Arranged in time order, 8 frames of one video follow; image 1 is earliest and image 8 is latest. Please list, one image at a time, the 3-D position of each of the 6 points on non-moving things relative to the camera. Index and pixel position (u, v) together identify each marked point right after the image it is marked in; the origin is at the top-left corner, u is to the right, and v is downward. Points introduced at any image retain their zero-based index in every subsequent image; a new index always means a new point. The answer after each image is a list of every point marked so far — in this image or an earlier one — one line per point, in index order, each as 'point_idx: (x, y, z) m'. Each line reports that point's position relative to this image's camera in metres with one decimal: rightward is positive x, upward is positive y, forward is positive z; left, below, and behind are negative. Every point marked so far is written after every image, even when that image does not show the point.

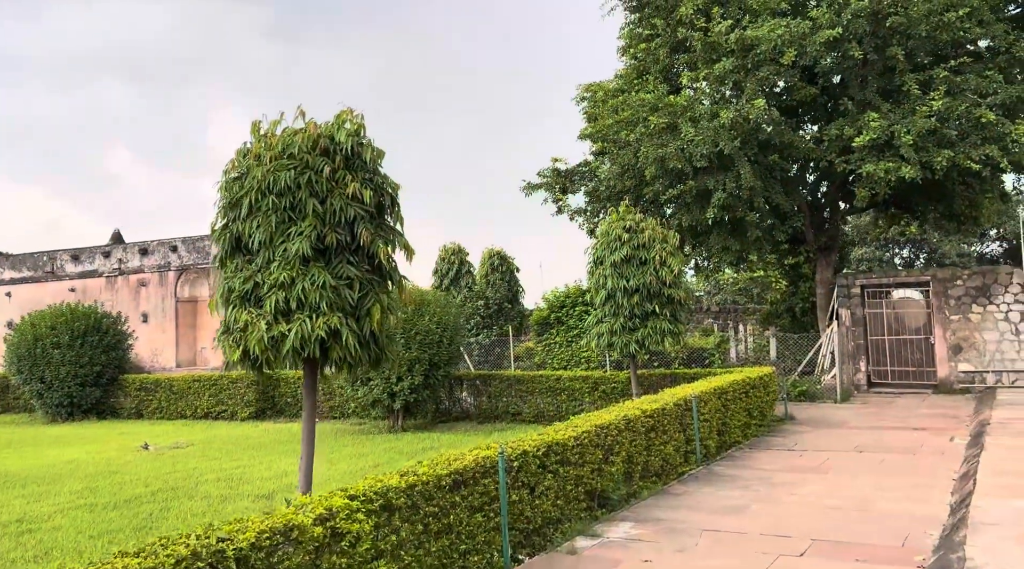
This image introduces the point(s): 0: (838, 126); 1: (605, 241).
0: (+5.6, +2.7, +14.8) m
1: (+1.3, +0.6, +12.2) m
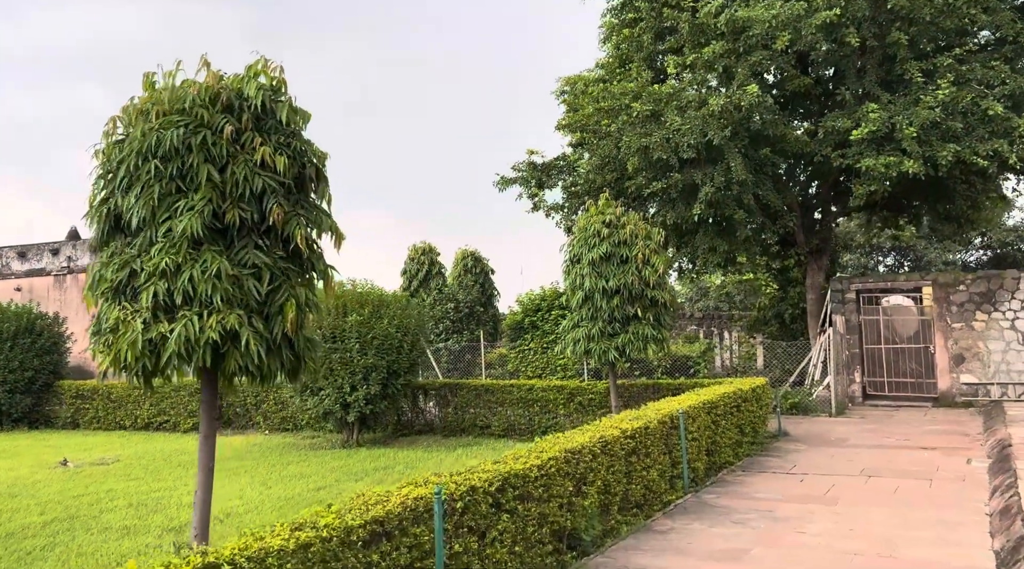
0: (+5.2, +2.7, +13.7) m
1: (+0.9, +0.6, +11.0) m
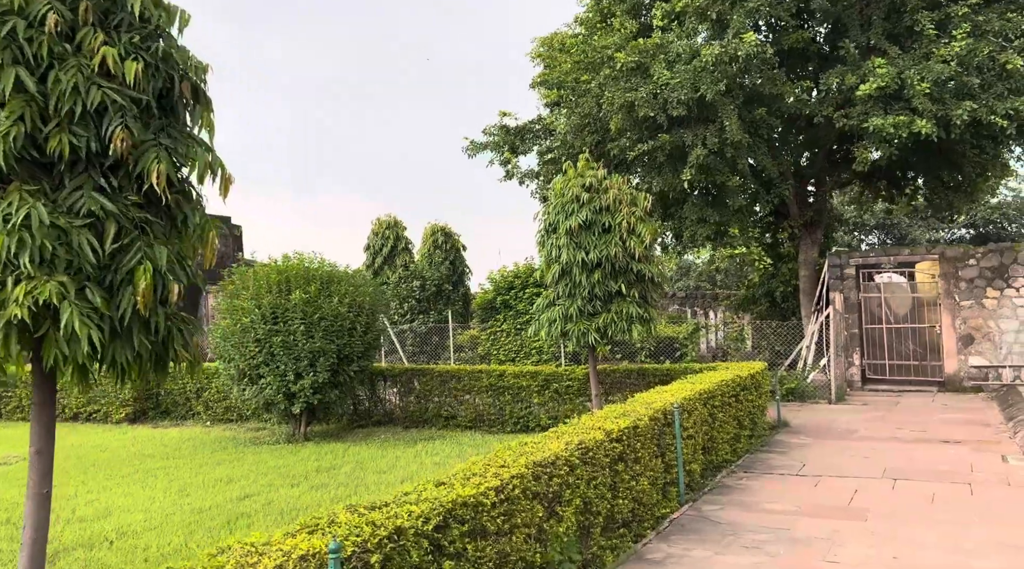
0: (+4.7, +3.1, +12.4) m
1: (+0.5, +0.9, +9.7) m
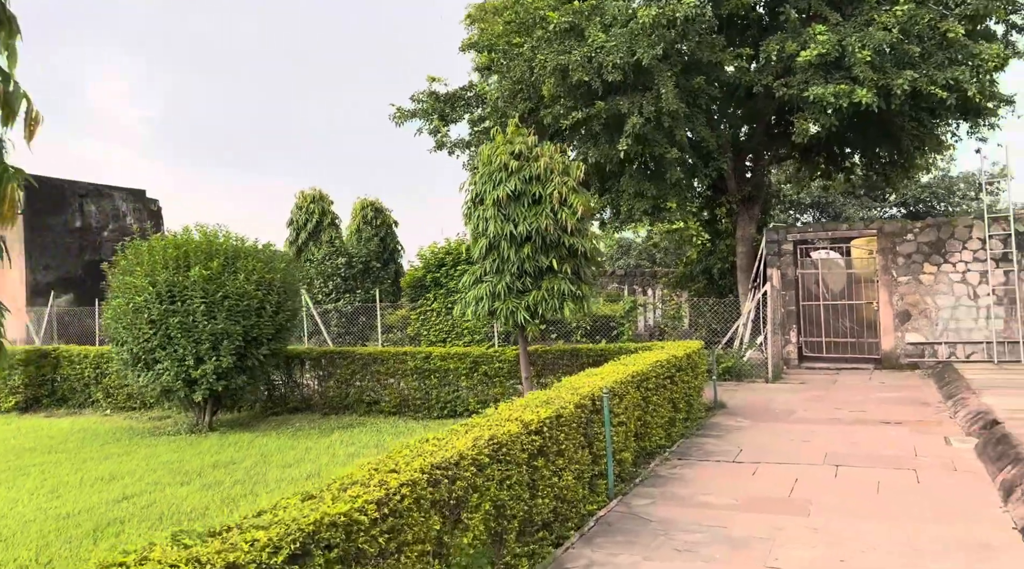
0: (+3.7, +3.4, +12.0) m
1: (-0.3, +1.2, +9.0) m
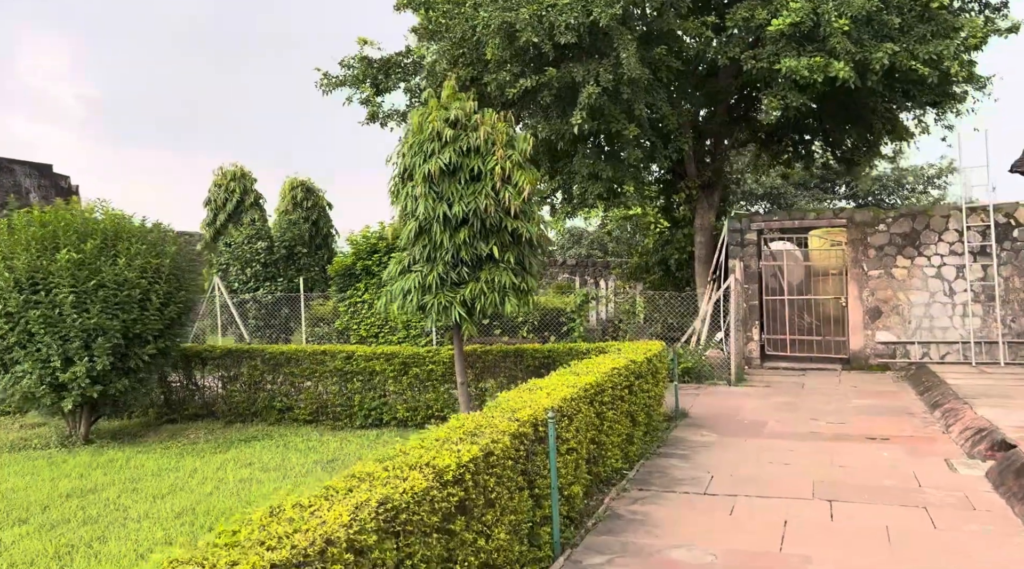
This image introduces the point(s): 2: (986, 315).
0: (+3.0, +3.5, +10.8) m
1: (-0.9, +1.2, +7.7) m
2: (+6.4, -0.4, +11.6) m
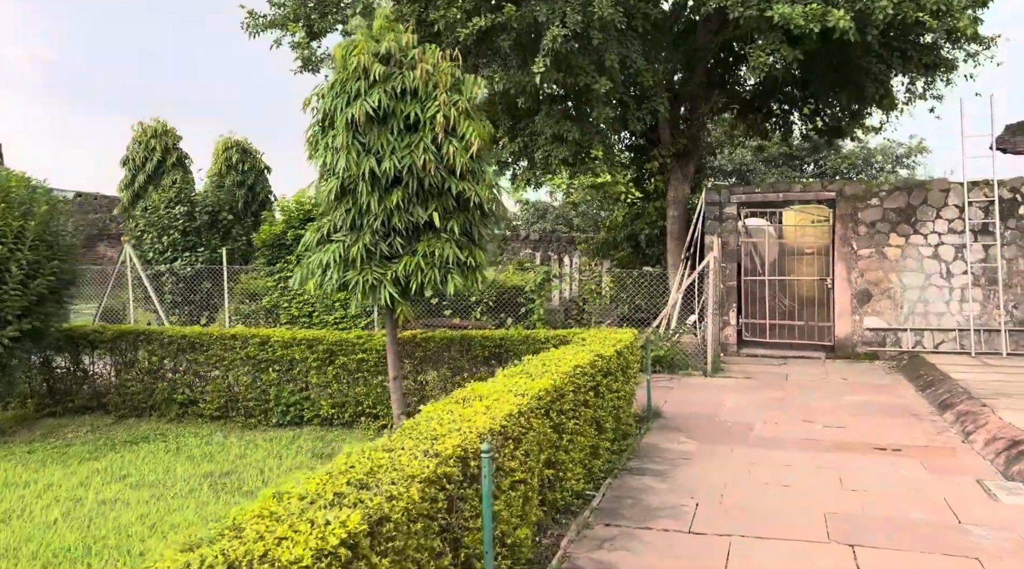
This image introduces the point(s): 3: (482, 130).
0: (+2.5, +3.7, +9.5) m
1: (-1.3, +1.4, +6.2) m
2: (+5.8, -0.2, +10.5) m
3: (-0.2, +1.1, +6.2) m
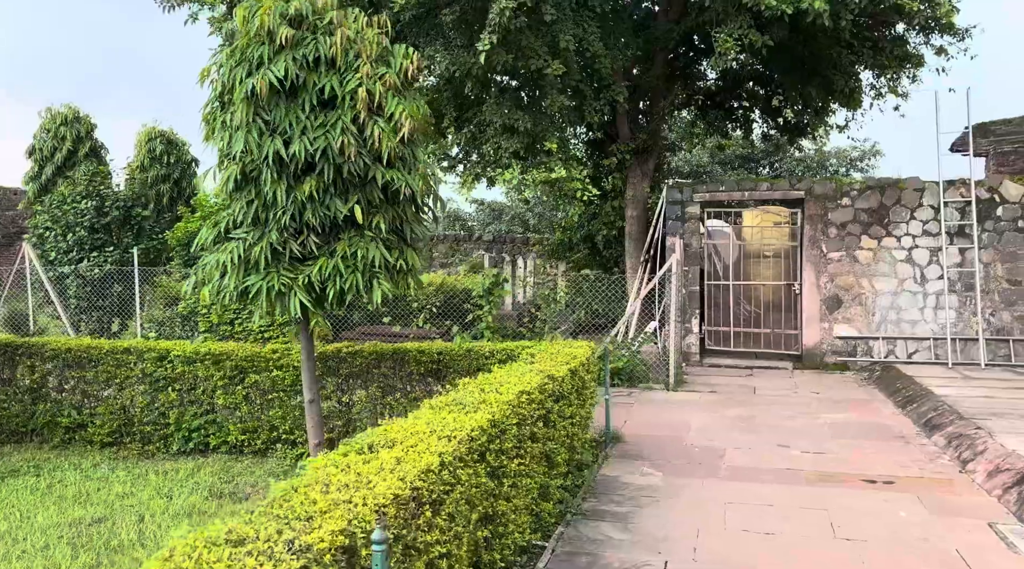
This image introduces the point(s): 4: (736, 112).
0: (+1.9, +3.7, +8.7) m
1: (-1.7, +1.4, +5.2) m
2: (+5.2, -0.3, +9.9) m
3: (-0.6, +1.1, +5.3) m
4: (+3.6, +2.8, +13.3) m
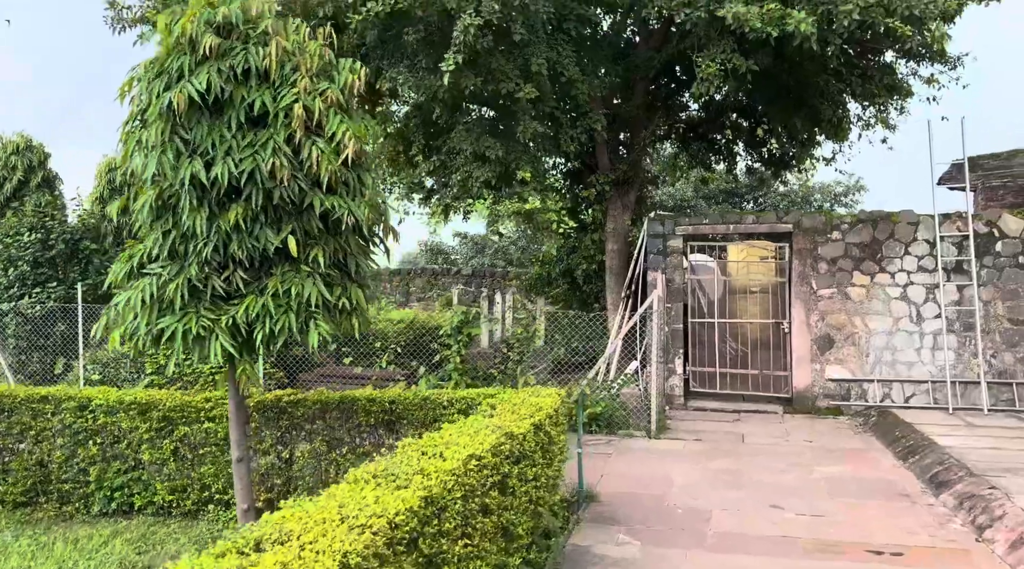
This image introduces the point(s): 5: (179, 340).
0: (+1.6, +3.3, +8.2) m
1: (-1.9, +1.2, +4.6) m
2: (+4.9, -0.7, +9.3) m
3: (-0.9, +0.8, +4.7) m
4: (+3.2, +2.2, +12.8) m
5: (-1.8, -0.3, +4.7) m
